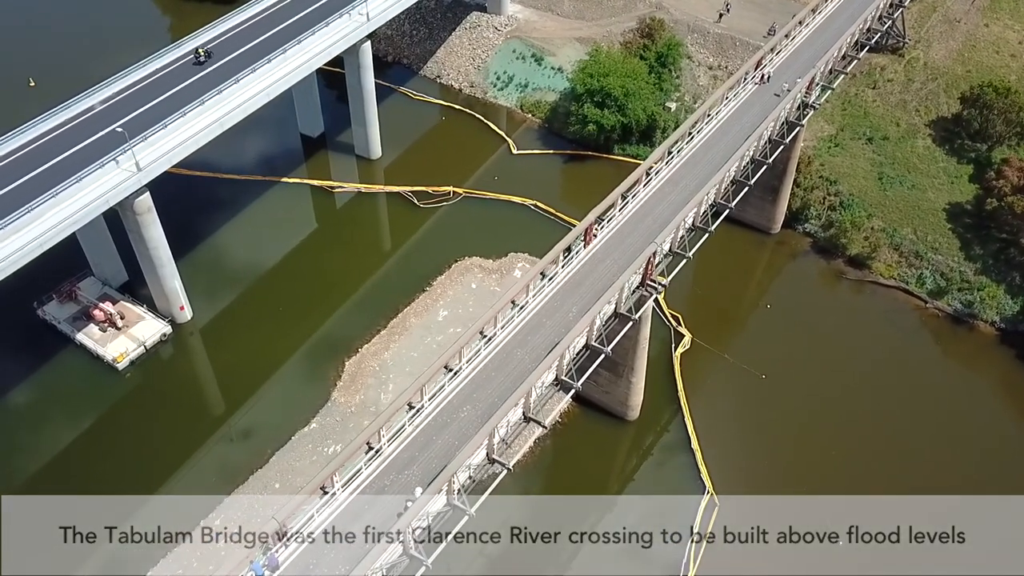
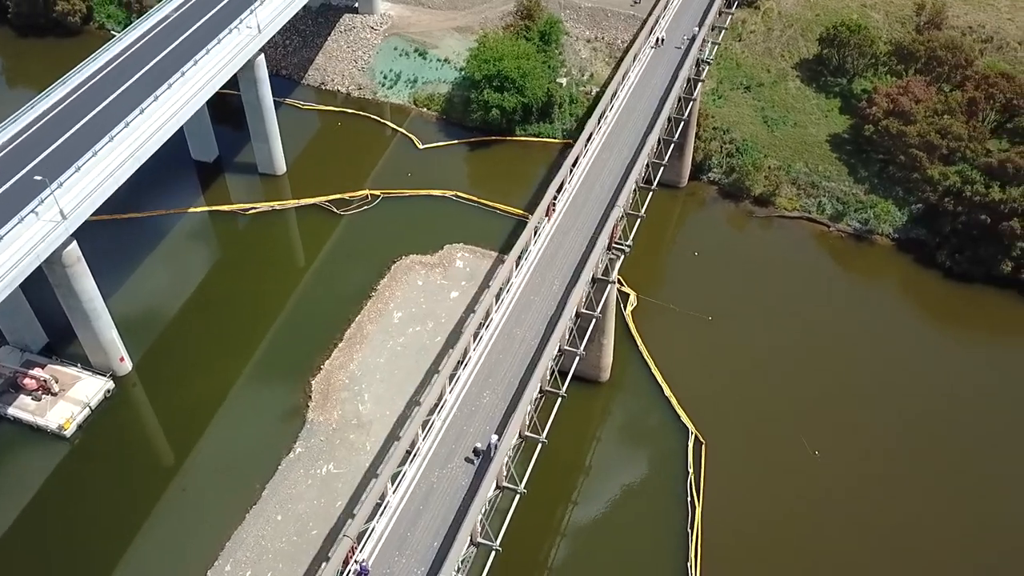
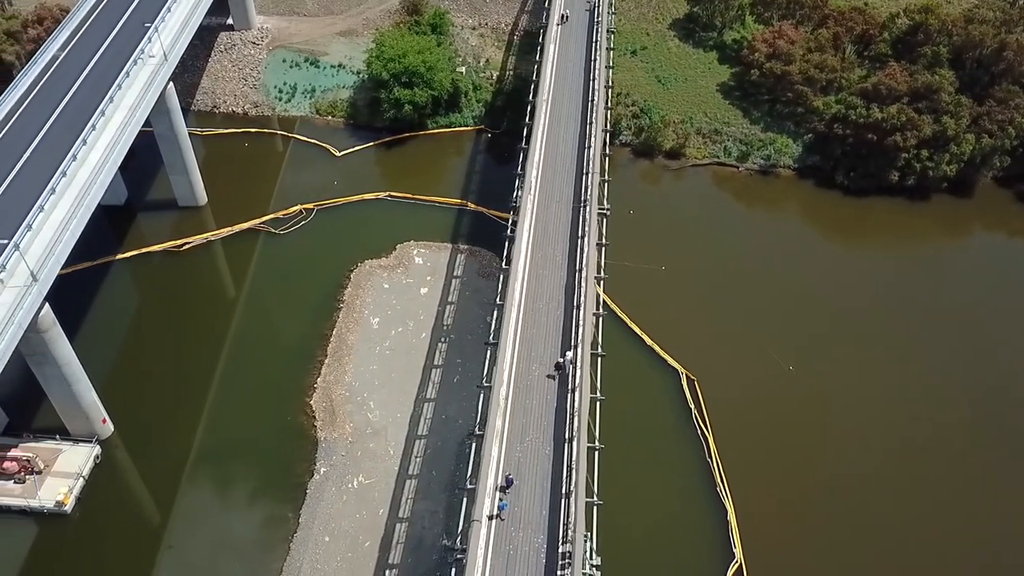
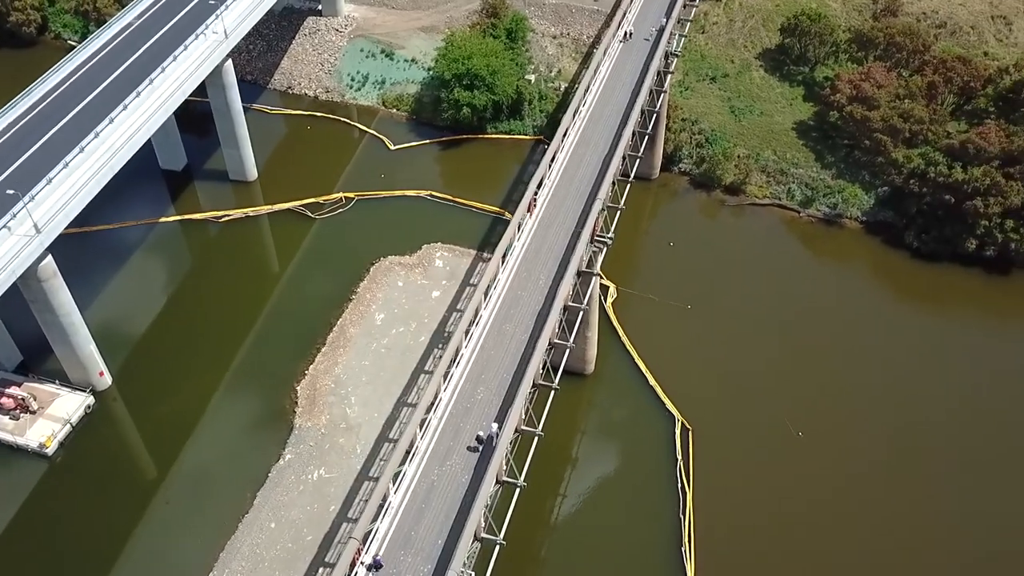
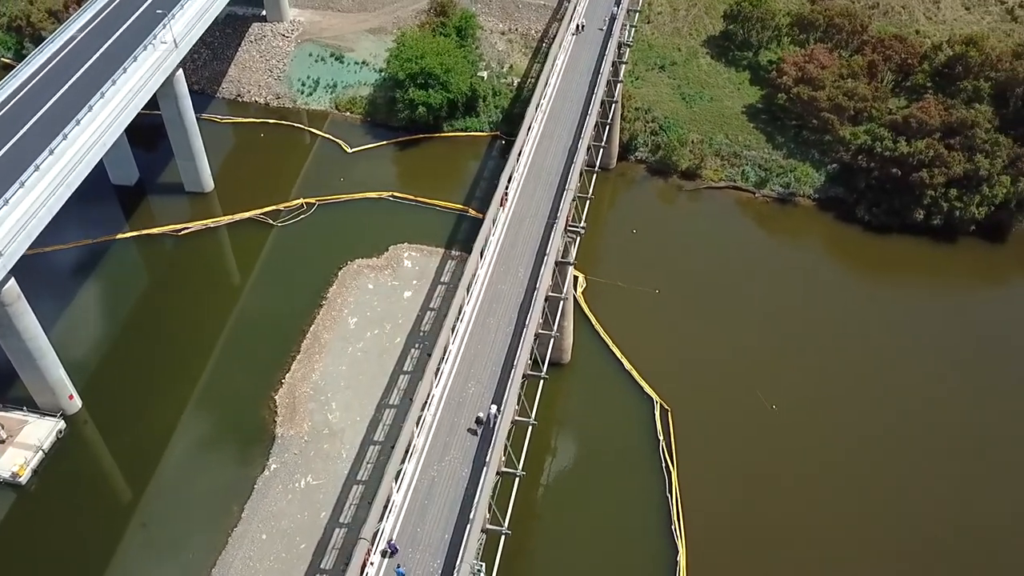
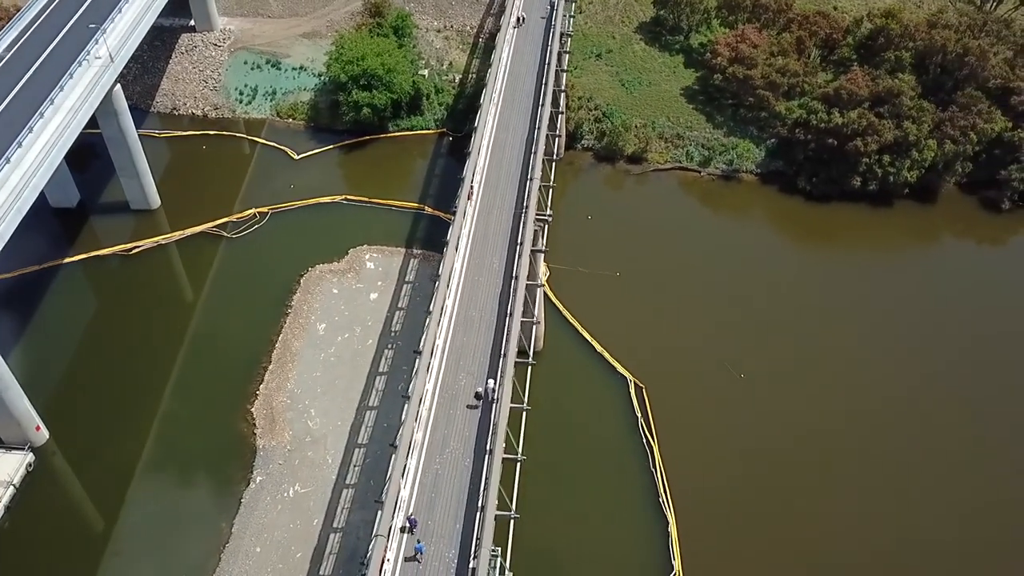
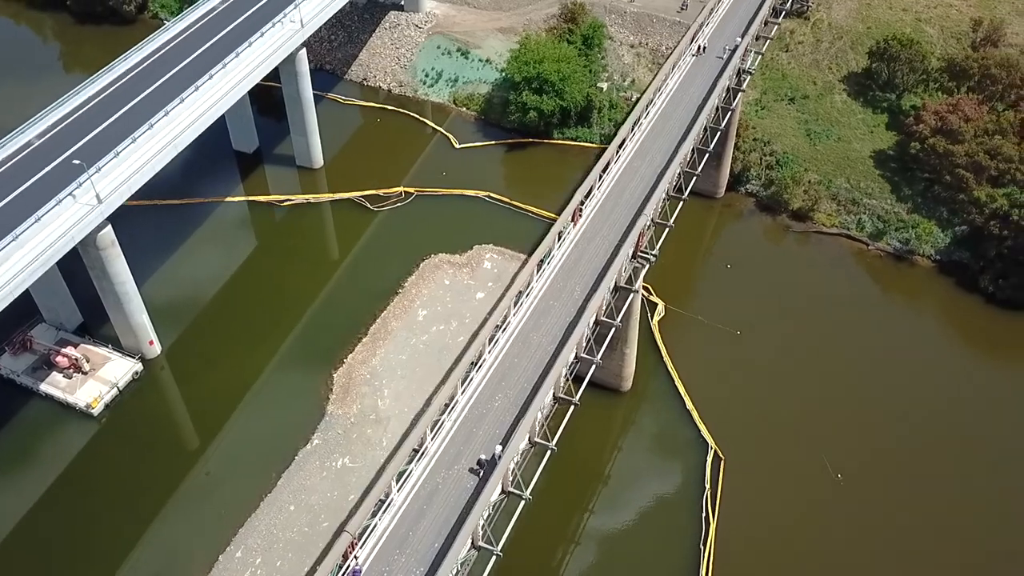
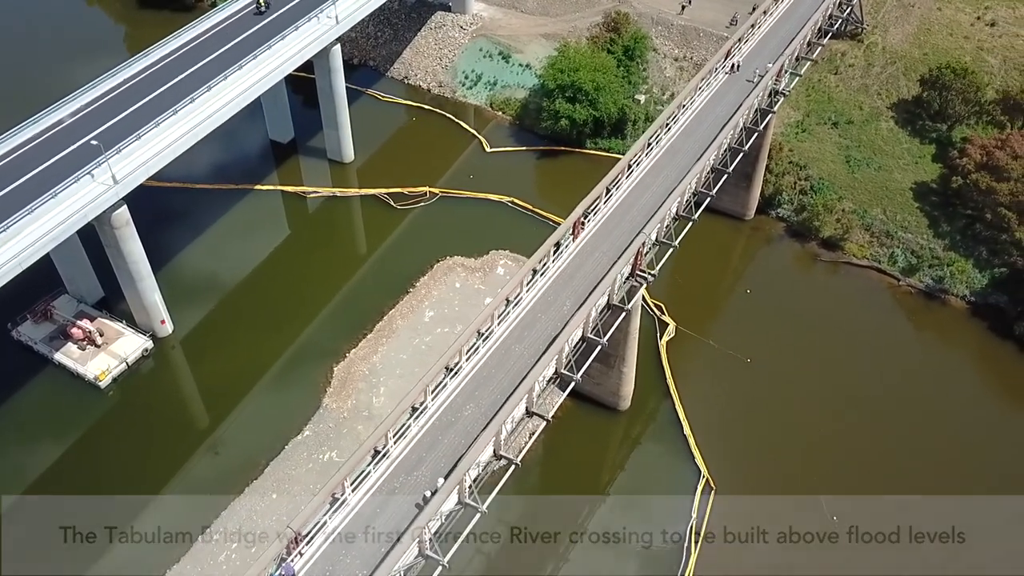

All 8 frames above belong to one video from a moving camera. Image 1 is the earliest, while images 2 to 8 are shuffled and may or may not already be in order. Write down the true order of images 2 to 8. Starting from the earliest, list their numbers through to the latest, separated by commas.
8, 7, 2, 4, 5, 6, 3
